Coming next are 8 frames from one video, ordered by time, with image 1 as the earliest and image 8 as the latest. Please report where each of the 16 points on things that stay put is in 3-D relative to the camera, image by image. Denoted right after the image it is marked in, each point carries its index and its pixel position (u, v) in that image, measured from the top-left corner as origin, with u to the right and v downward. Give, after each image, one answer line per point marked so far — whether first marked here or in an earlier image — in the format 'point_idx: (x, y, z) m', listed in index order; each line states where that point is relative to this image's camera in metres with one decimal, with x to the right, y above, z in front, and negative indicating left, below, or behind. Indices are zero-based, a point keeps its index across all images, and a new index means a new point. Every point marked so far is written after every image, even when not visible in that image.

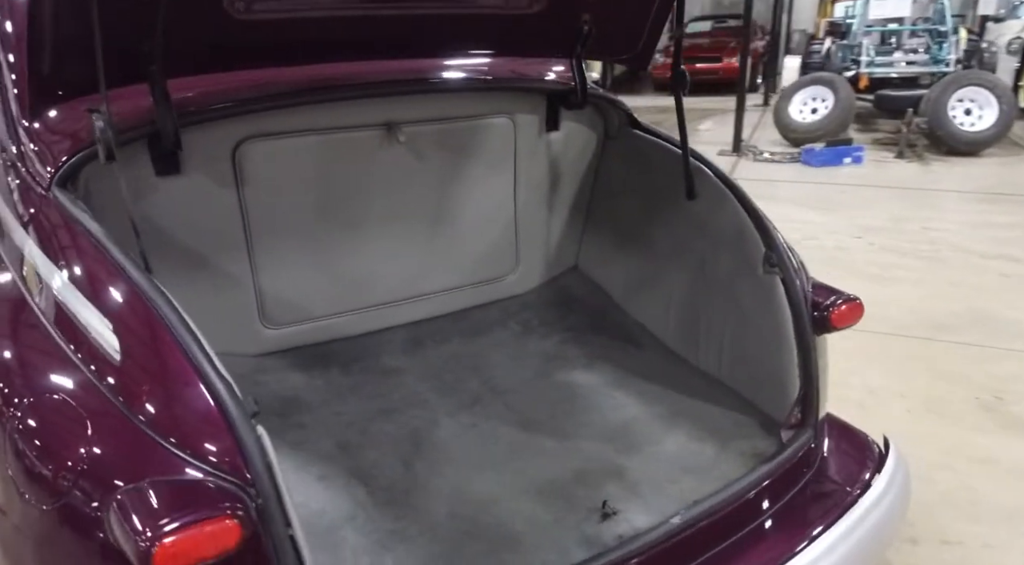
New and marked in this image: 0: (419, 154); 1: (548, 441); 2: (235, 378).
0: (-0.2, +0.3, +1.6) m
1: (0.0, -0.3, +1.3) m
2: (-0.6, -0.2, +1.4) m
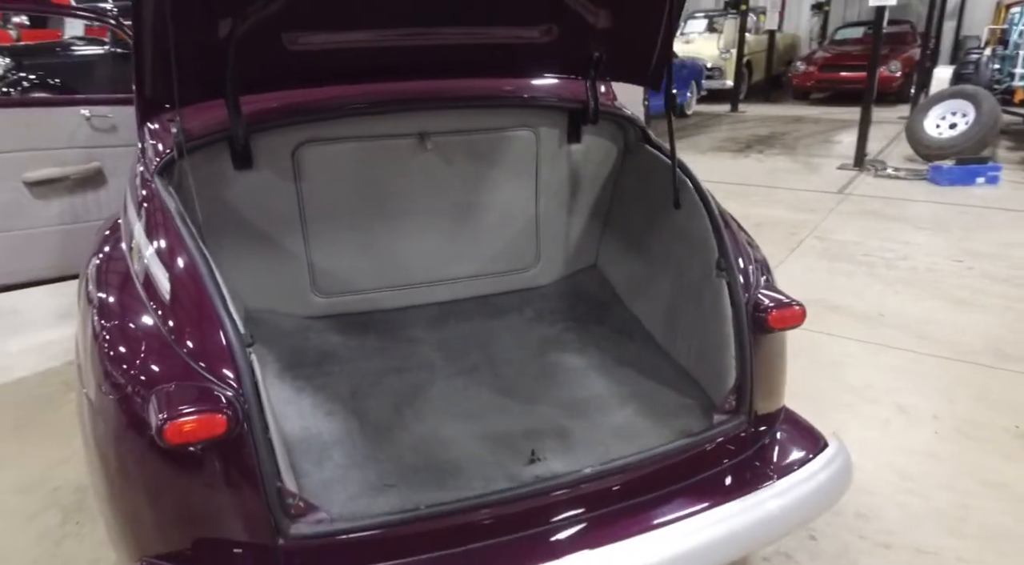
0: (-0.2, +0.3, +1.9) m
1: (0.0, -0.3, +1.6) m
2: (-0.6, -0.1, +1.8) m
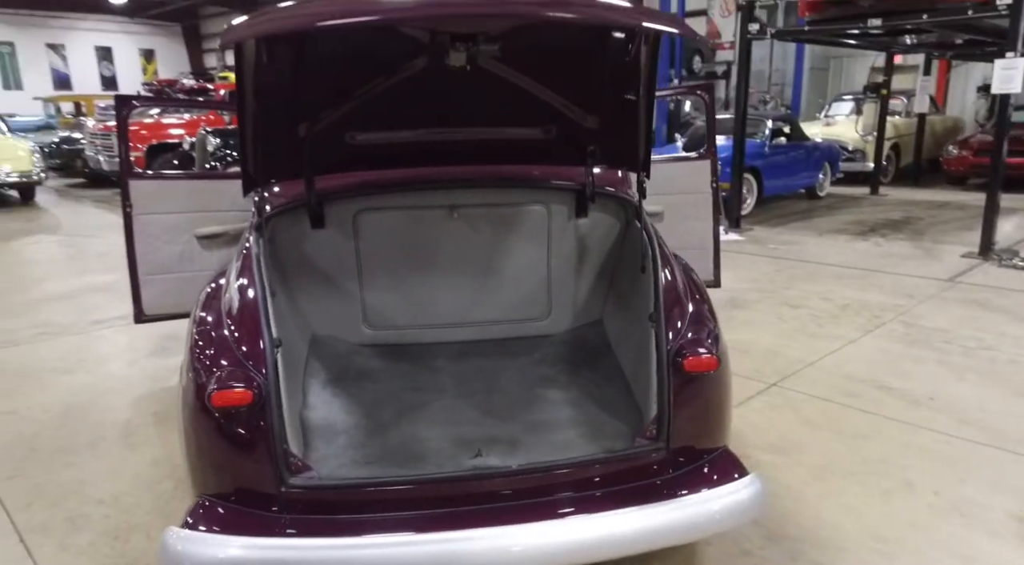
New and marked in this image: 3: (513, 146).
0: (-0.1, +0.2, +2.4) m
1: (-0.1, -0.4, +2.0) m
2: (-0.6, -0.2, +2.3) m
3: (0.0, +0.5, +2.3) m
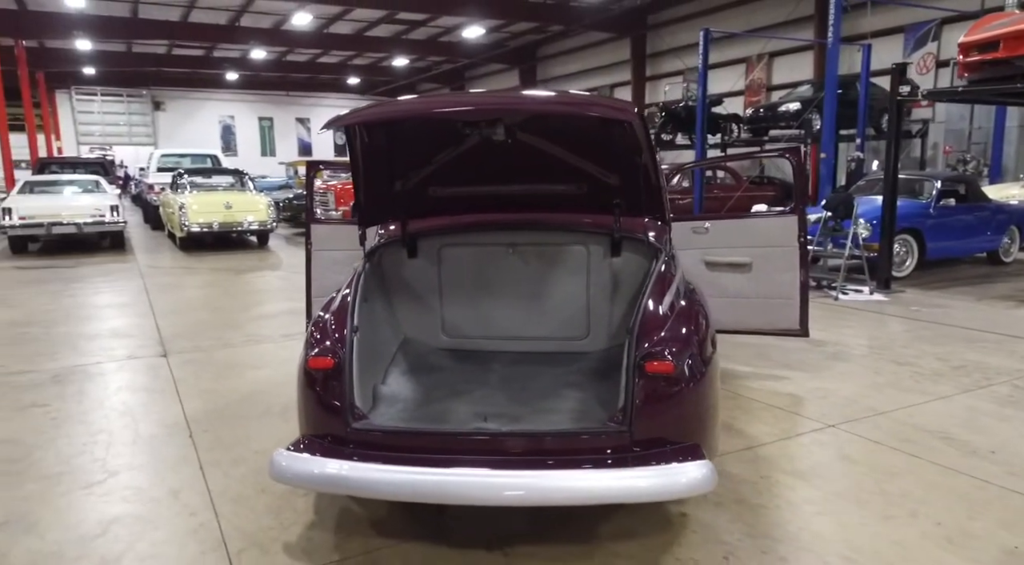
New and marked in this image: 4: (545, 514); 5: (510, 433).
0: (+0.1, +0.1, +3.0) m
1: (0.0, -0.5, +2.6) m
2: (-0.4, -0.3, +3.1) m
3: (+0.2, +0.4, +2.9) m
4: (+0.1, -0.9, +2.7) m
5: (0.0, -0.5, +2.3) m
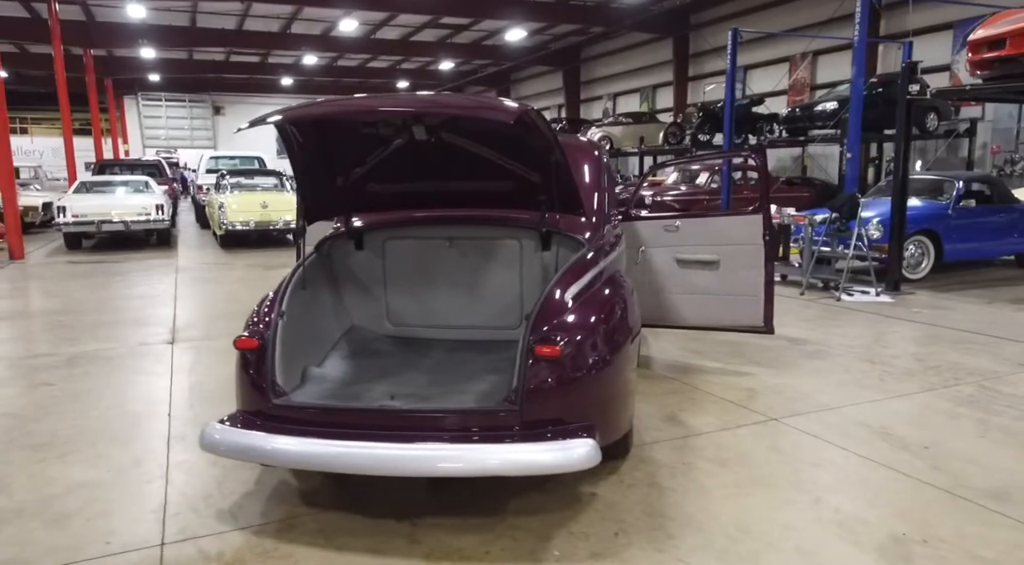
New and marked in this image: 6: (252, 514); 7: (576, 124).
0: (-0.2, +0.1, +3.2) m
1: (-0.4, -0.4, +2.8) m
2: (-0.7, -0.3, +3.3) m
3: (-0.1, +0.4, +3.1) m
4: (-0.2, -0.8, +2.8) m
5: (-0.3, -0.5, +2.5) m
6: (-1.0, -0.9, +2.7) m
7: (+1.9, +4.5, +19.8) m
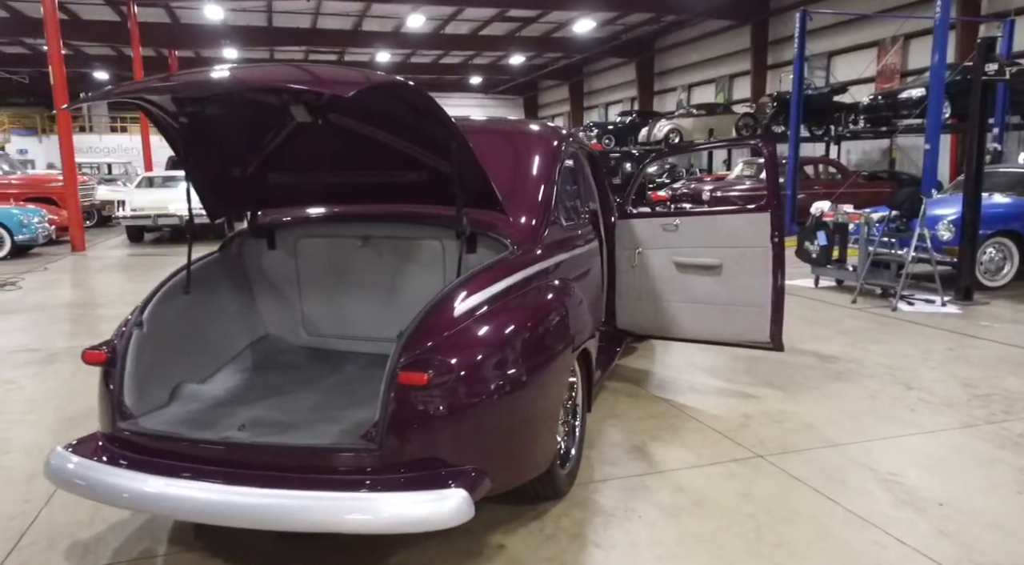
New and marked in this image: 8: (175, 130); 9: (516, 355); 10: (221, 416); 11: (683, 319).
0: (-0.5, +0.1, +2.8) m
1: (-0.7, -0.4, +2.4) m
2: (-1.0, -0.3, +2.9) m
3: (-0.4, +0.4, +2.7) m
4: (-0.6, -0.9, +2.4) m
5: (-0.7, -0.5, +2.2) m
6: (-1.4, -0.9, +2.4) m
7: (+3.7, +4.6, +19.0) m
8: (-1.2, +0.6, +2.5) m
9: (0.0, -0.2, +2.3) m
10: (-1.0, -0.5, +2.3) m
11: (+1.0, -0.2, +4.1) m
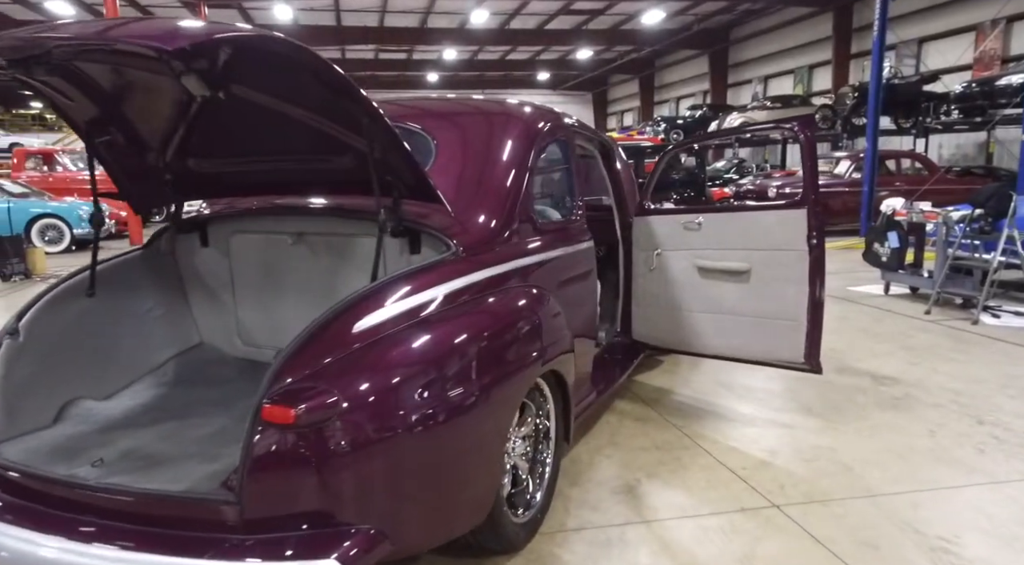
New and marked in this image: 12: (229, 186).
0: (-0.7, +0.1, +2.4) m
1: (-0.9, -0.4, +2.1) m
2: (-1.1, -0.3, +2.6) m
3: (-0.6, +0.4, +2.3) m
4: (-0.8, -0.9, +2.1) m
5: (-1.0, -0.5, +1.8) m
6: (-1.6, -0.9, +2.1) m
7: (+5.3, +4.5, +18.1) m
8: (-1.4, +0.5, +2.2) m
9: (-0.2, -0.3, +1.9) m
10: (-1.2, -0.5, +2.0) m
11: (+1.0, -0.3, +3.6) m
12: (-1.0, +0.3, +2.5) m
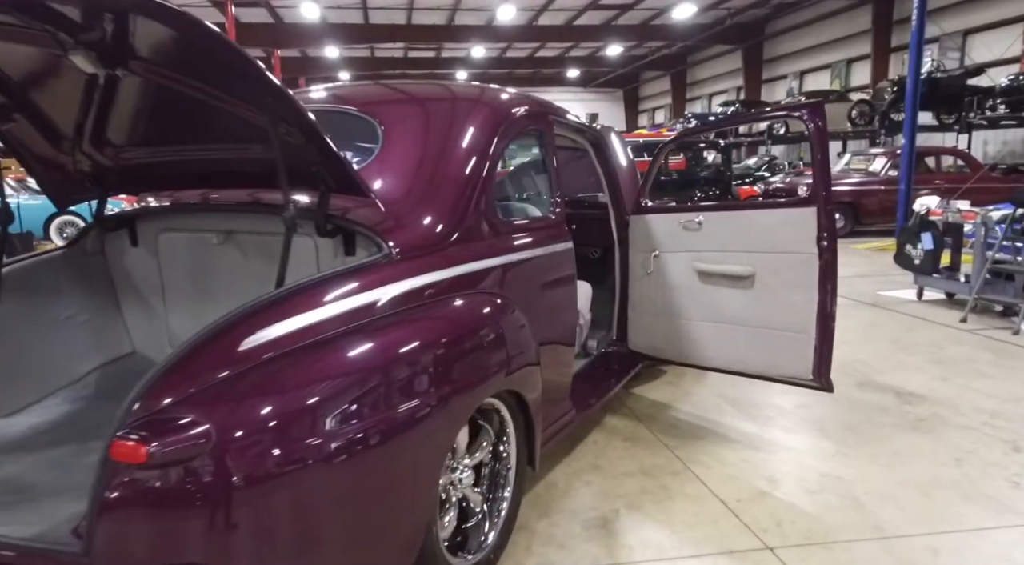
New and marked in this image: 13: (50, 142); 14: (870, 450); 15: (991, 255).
0: (-0.8, +0.1, +2.2) m
1: (-1.1, -0.5, +1.8) m
2: (-1.3, -0.3, +2.4) m
3: (-0.7, +0.3, +2.0) m
4: (-0.9, -0.9, +1.8) m
5: (-1.1, -0.5, +1.6) m
6: (-1.7, -0.9, +1.9) m
7: (+5.9, +4.5, +17.5) m
8: (-1.5, +0.5, +2.0) m
9: (-0.4, -0.3, +1.6) m
10: (-1.3, -0.5, +1.8) m
11: (+0.9, -0.3, +3.2) m
12: (-1.1, +0.3, +2.3) m
13: (-1.4, +0.4, +2.2) m
14: (+1.5, -0.7, +2.9) m
15: (+3.7, +0.2, +5.3) m
